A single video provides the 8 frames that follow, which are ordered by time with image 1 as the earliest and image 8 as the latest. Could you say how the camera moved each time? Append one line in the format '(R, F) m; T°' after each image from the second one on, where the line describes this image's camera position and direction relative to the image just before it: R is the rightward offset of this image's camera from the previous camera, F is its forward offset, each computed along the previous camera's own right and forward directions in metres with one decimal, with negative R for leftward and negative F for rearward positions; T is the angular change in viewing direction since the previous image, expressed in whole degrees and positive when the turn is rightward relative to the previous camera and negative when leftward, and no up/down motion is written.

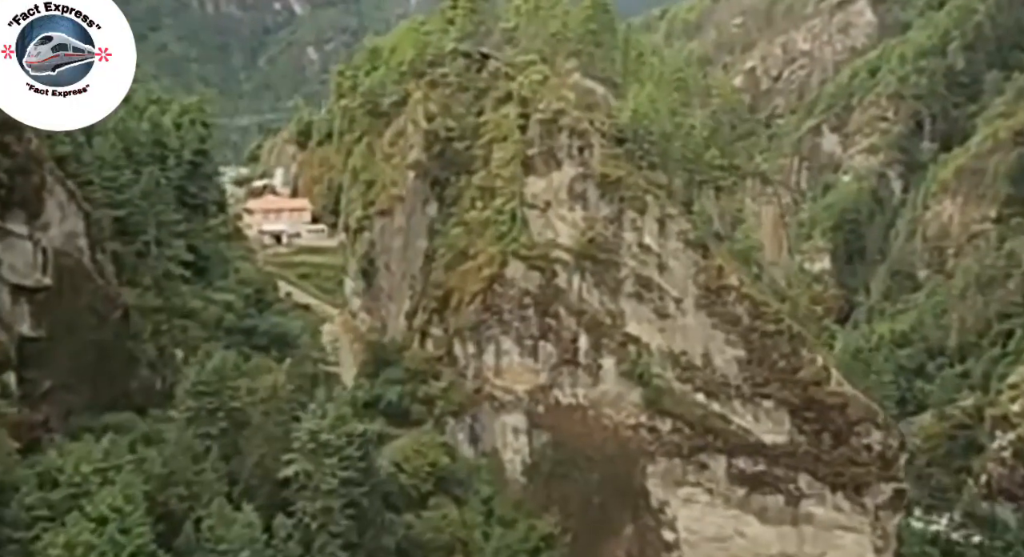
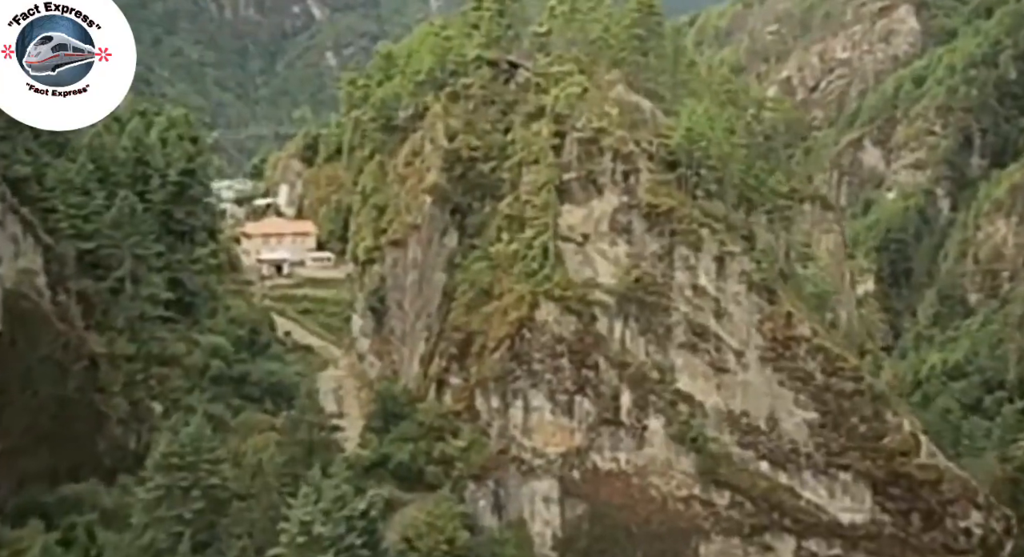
(0.0, +0.8) m; -1°
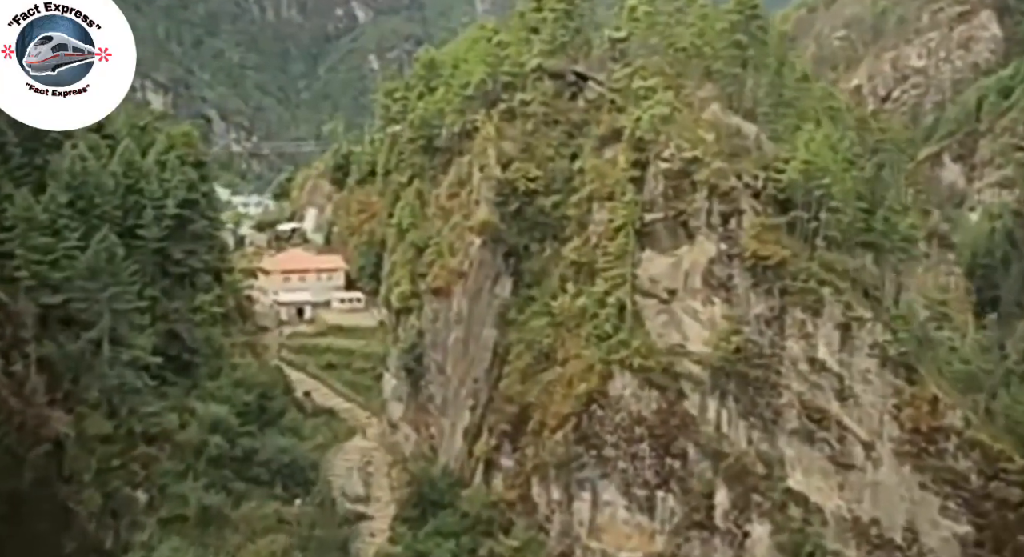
(-0.1, +0.9) m; -2°
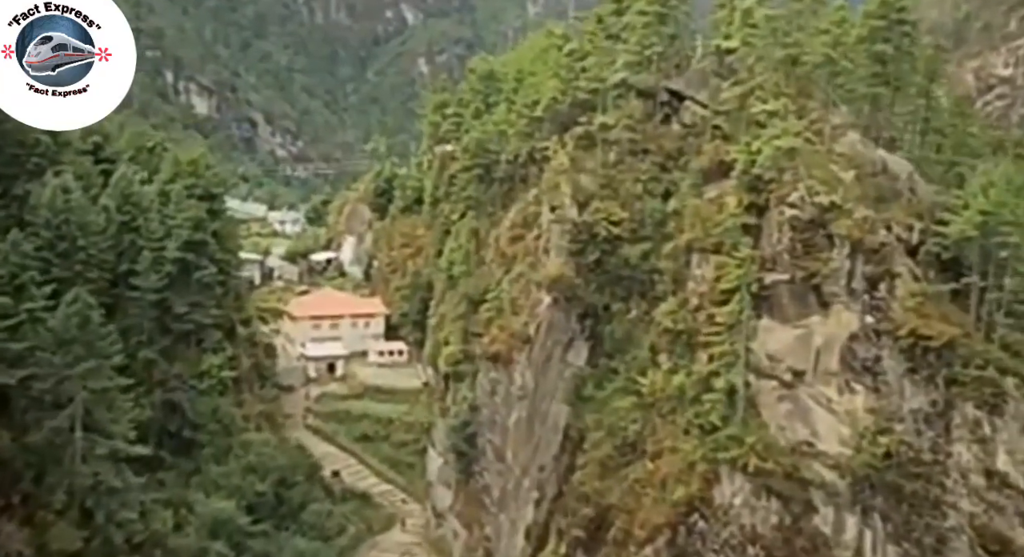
(-0.1, +0.8) m; -2°
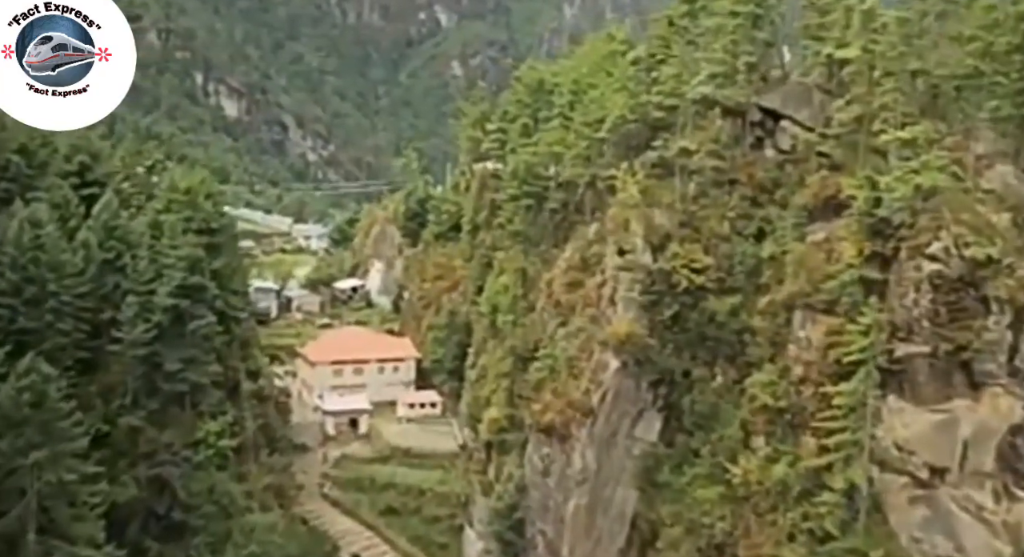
(-0.1, +0.6) m; -1°
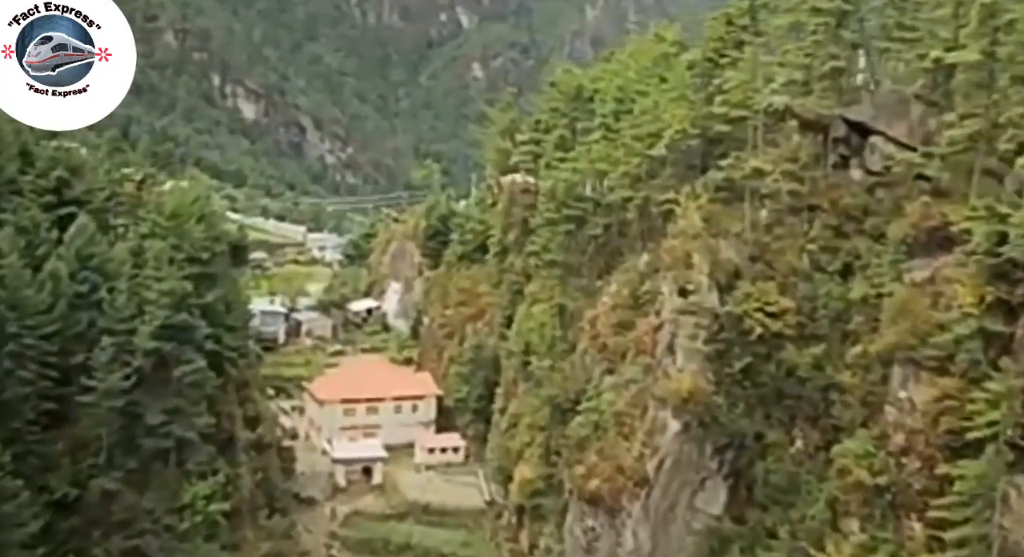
(0.0, +0.4) m; -1°
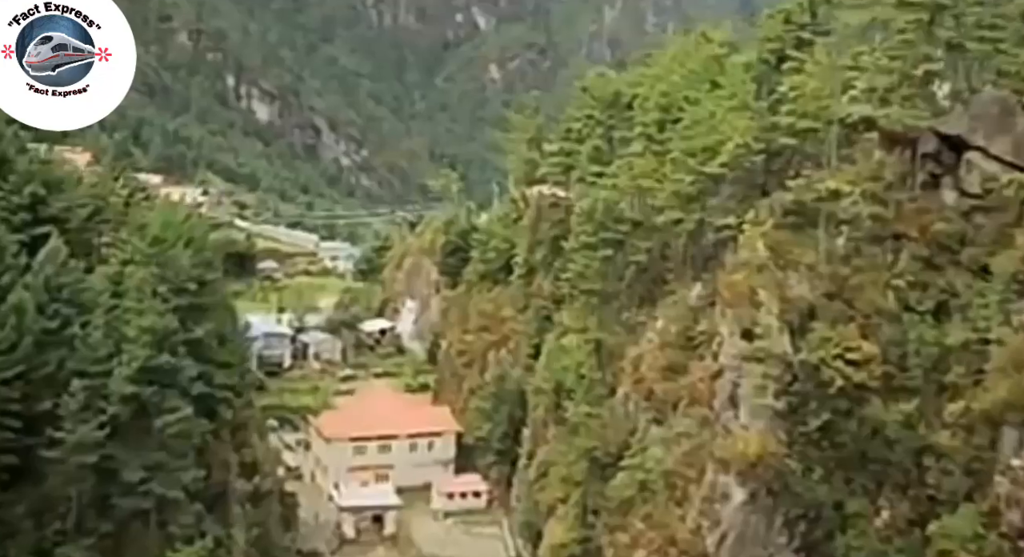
(0.0, +0.4) m; -1°
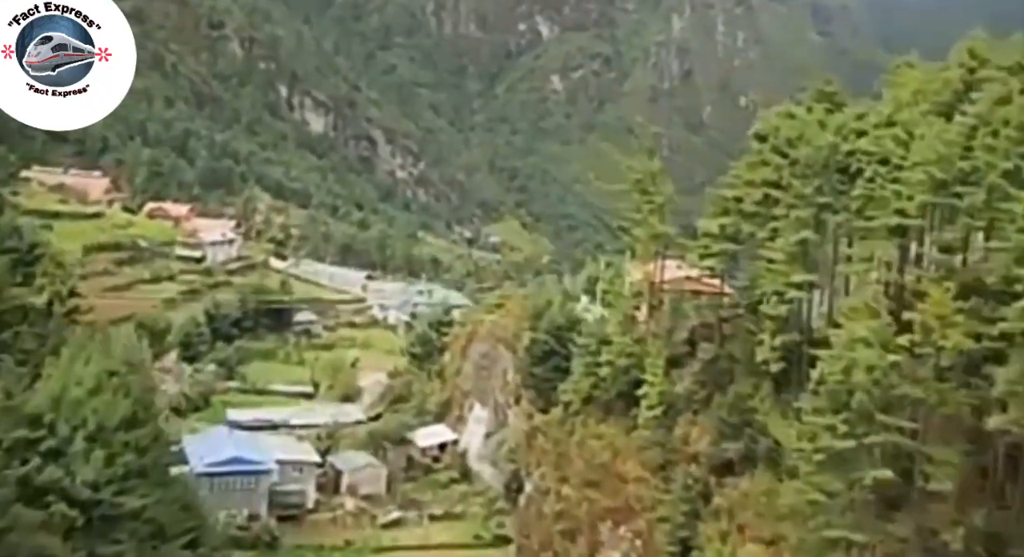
(-0.1, +1.2) m; -2°
